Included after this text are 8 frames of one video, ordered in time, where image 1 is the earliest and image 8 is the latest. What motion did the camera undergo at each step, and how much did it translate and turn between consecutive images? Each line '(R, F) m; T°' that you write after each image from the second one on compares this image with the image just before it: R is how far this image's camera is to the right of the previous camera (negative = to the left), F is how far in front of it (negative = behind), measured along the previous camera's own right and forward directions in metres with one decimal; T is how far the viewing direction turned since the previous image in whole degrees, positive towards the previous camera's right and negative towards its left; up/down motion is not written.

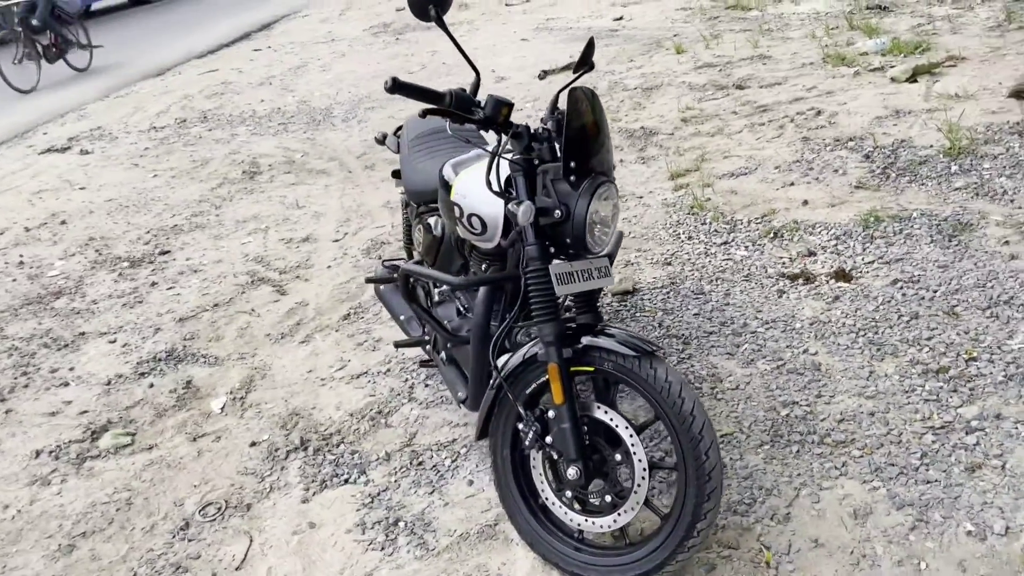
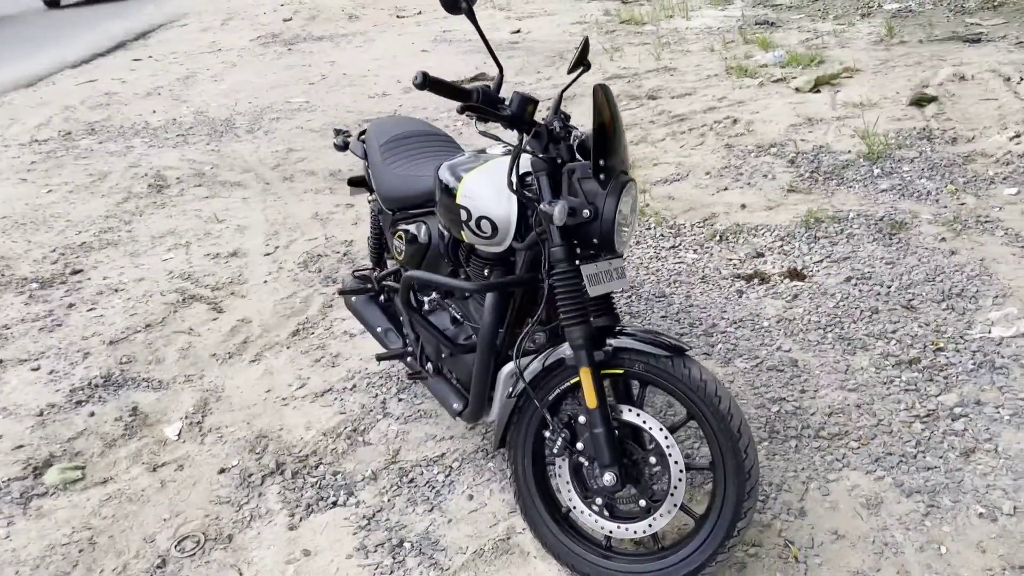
(-0.4, +0.1) m; +8°
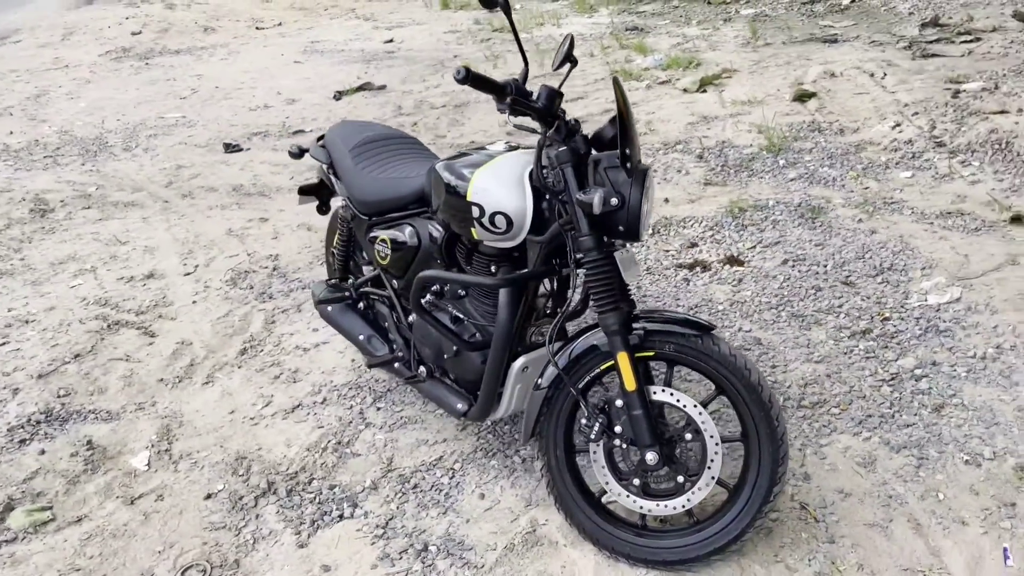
(-0.5, 0.0) m; +9°
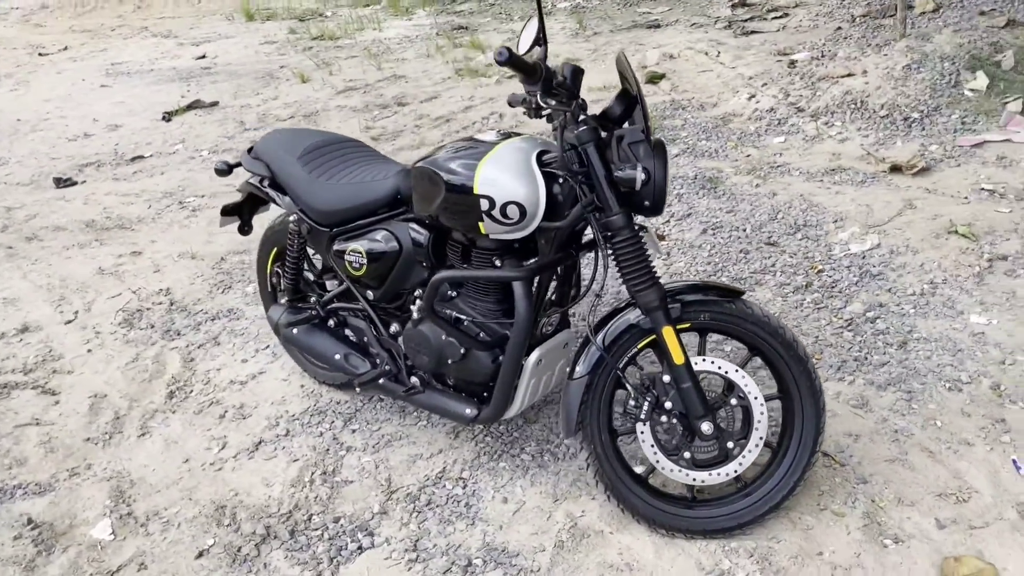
(-0.6, +0.1) m; +12°
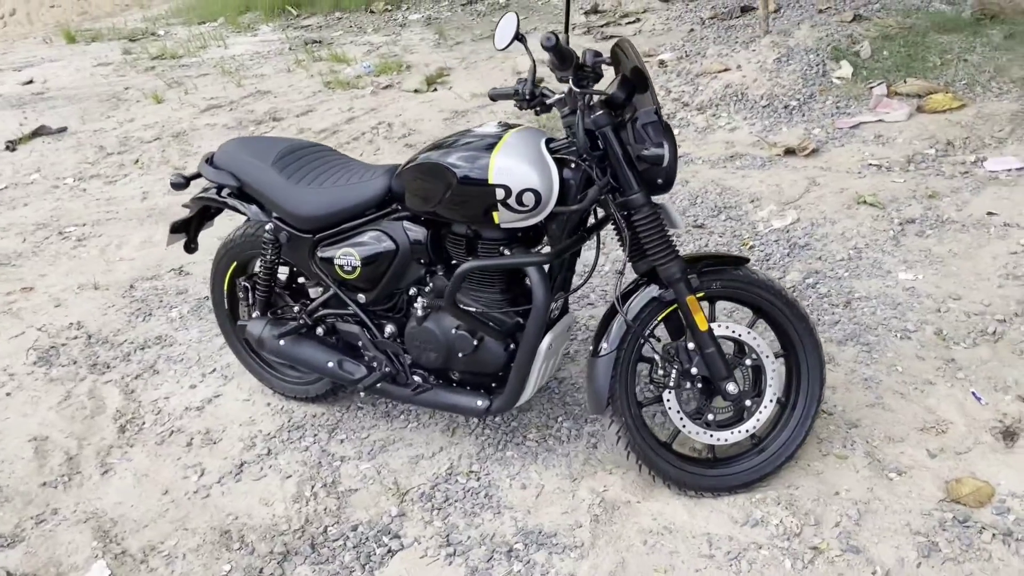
(-0.5, 0.0) m; +11°
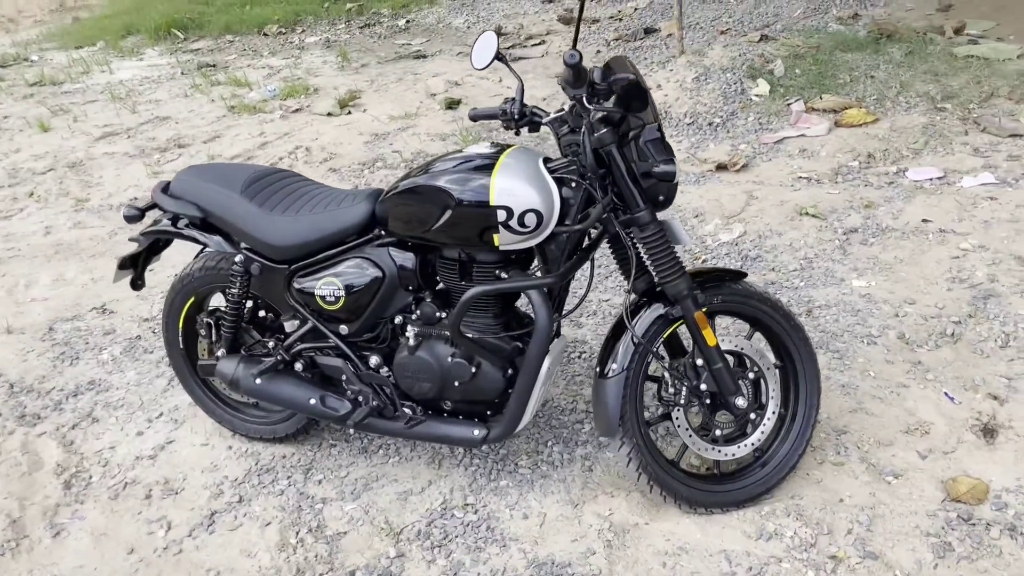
(-0.3, +0.1) m; +7°
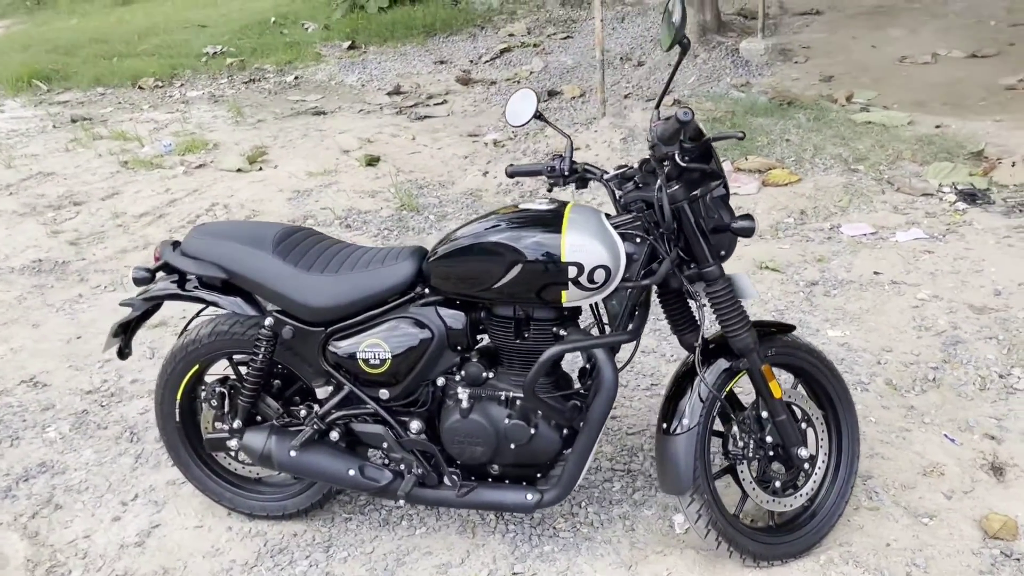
(-0.6, +0.1) m; +10°
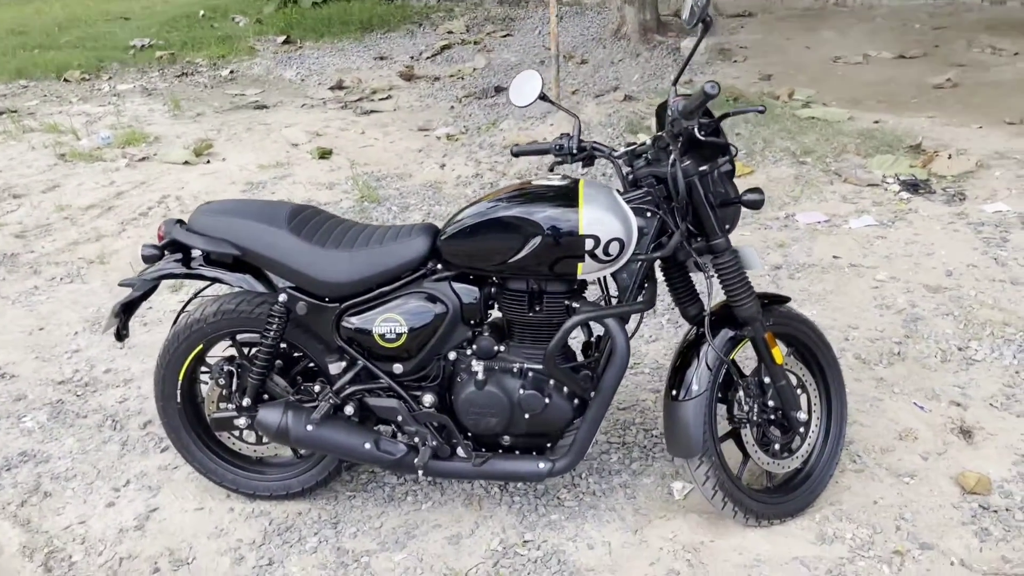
(-0.3, -0.1) m; +5°
